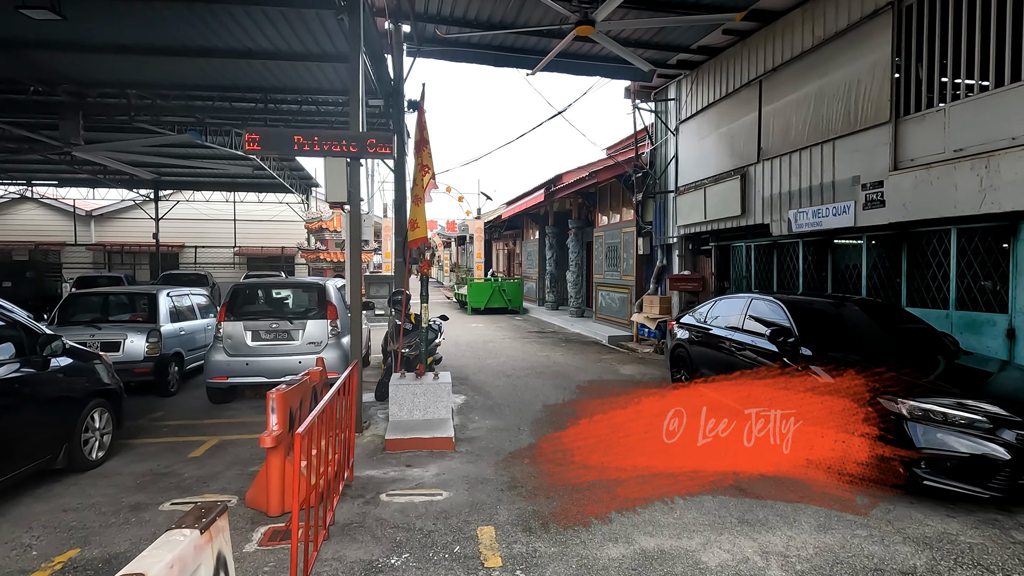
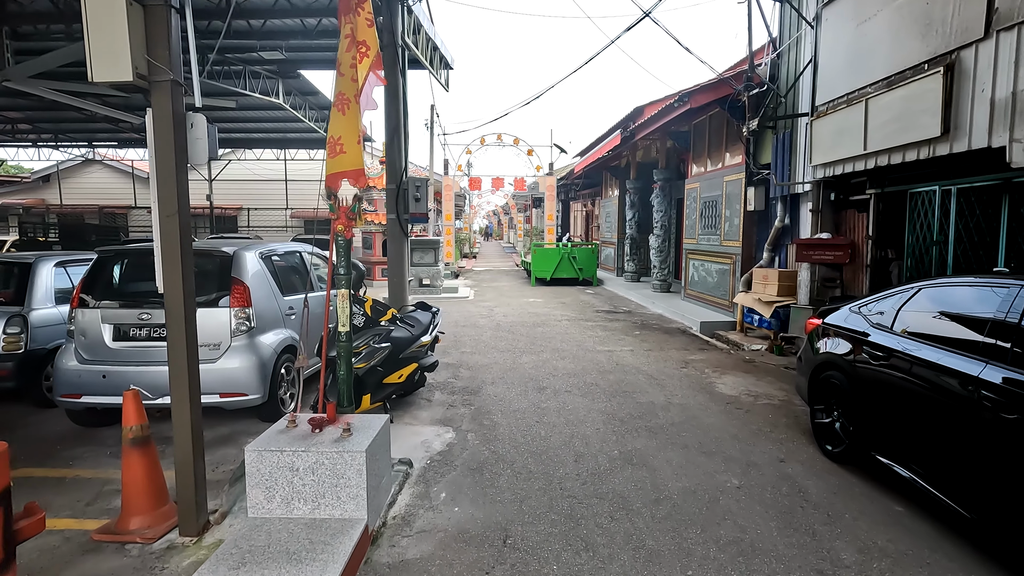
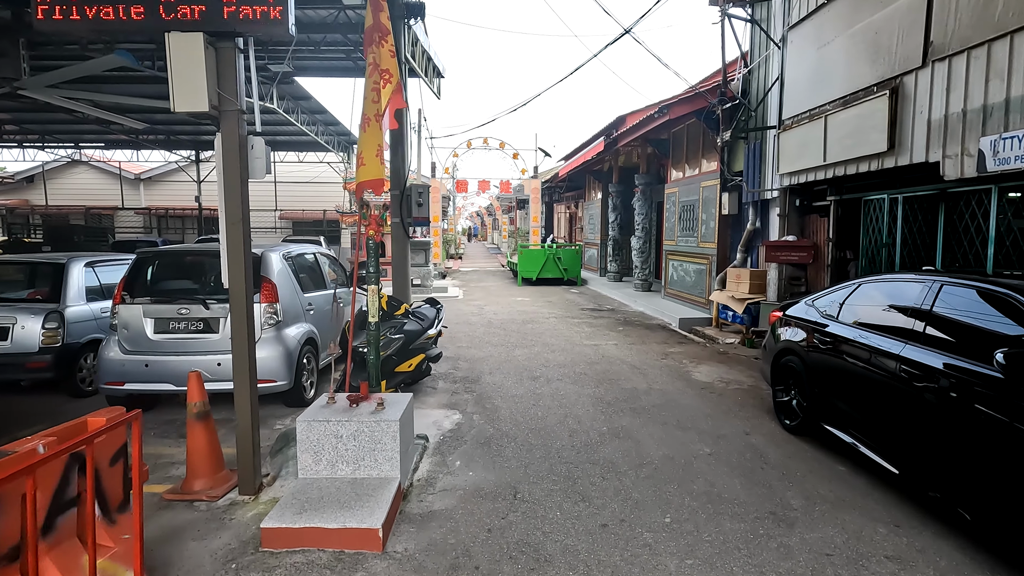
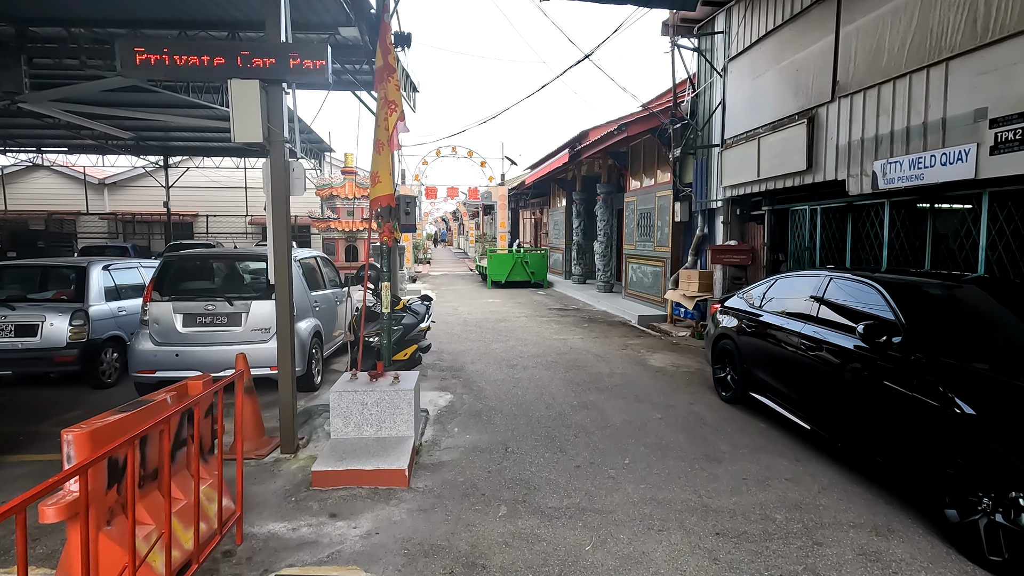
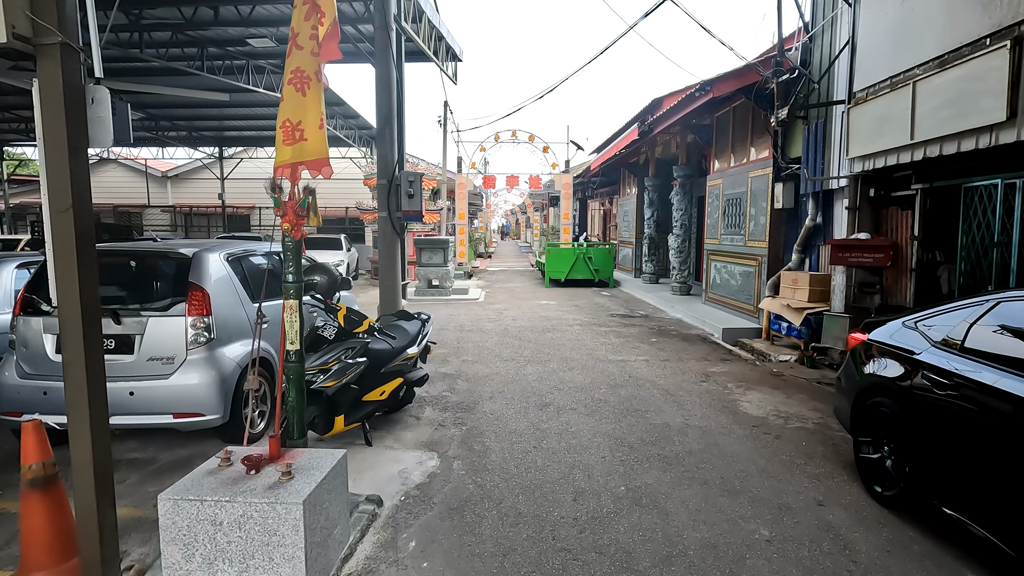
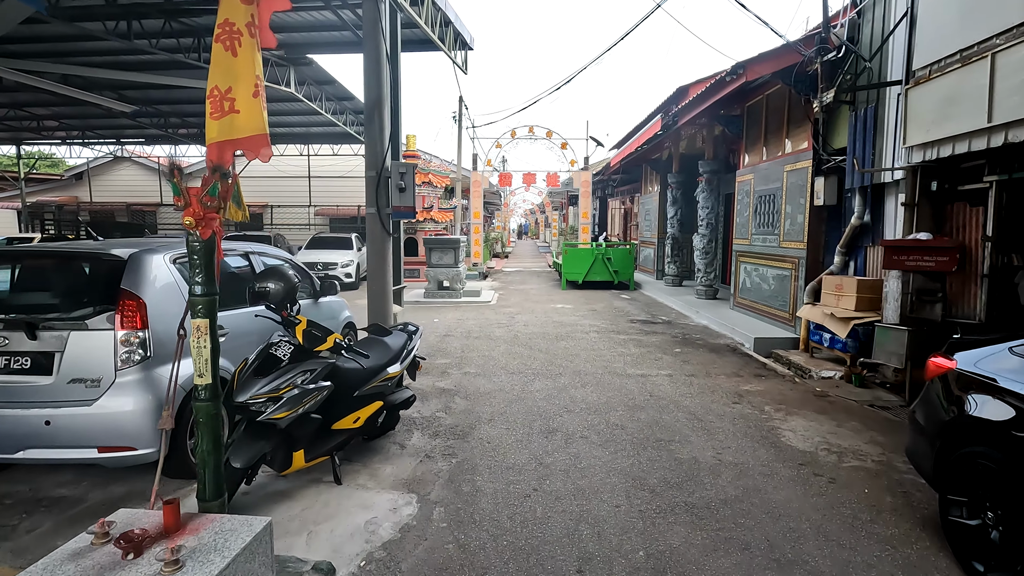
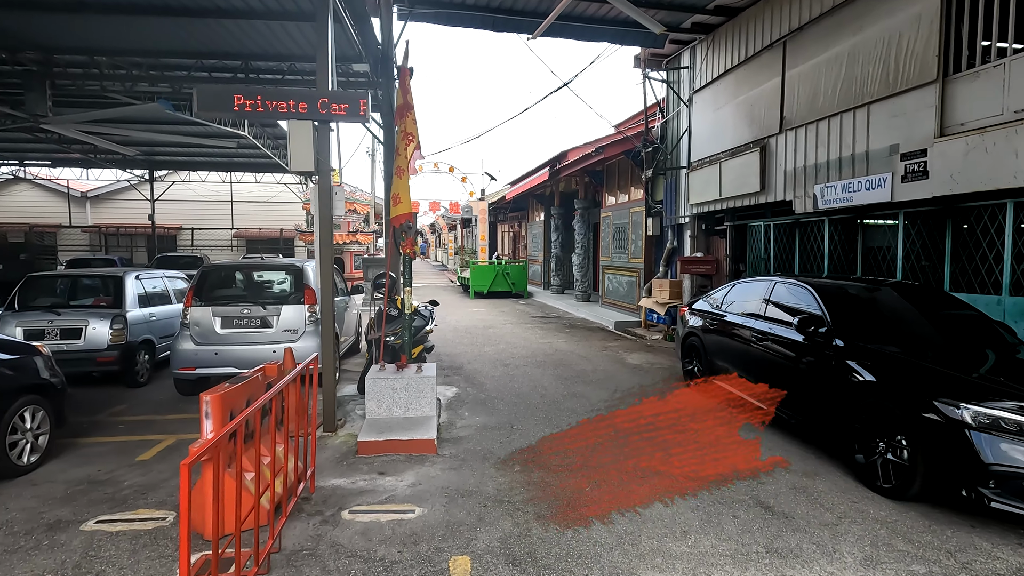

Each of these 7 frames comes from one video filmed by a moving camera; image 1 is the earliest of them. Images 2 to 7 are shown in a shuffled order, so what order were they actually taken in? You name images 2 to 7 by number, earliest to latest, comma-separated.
7, 4, 3, 2, 5, 6
